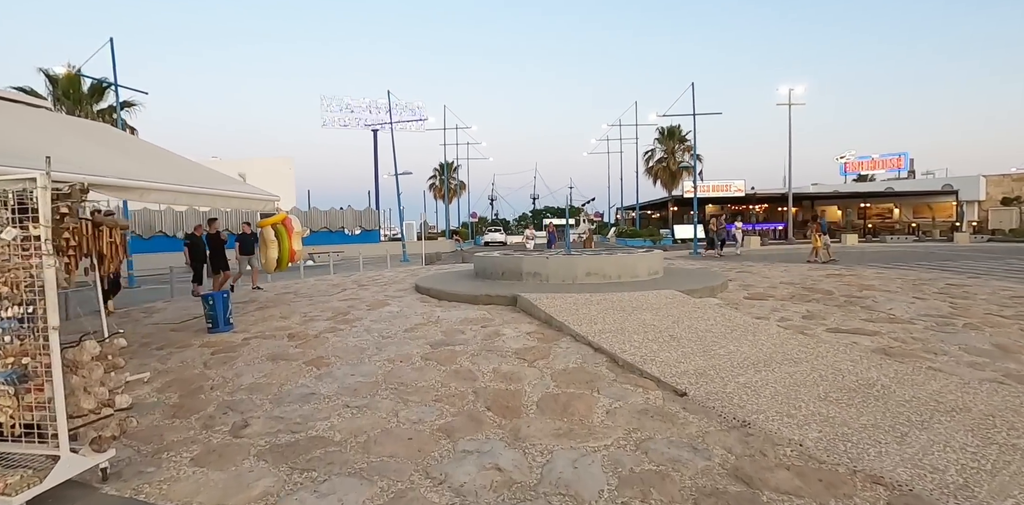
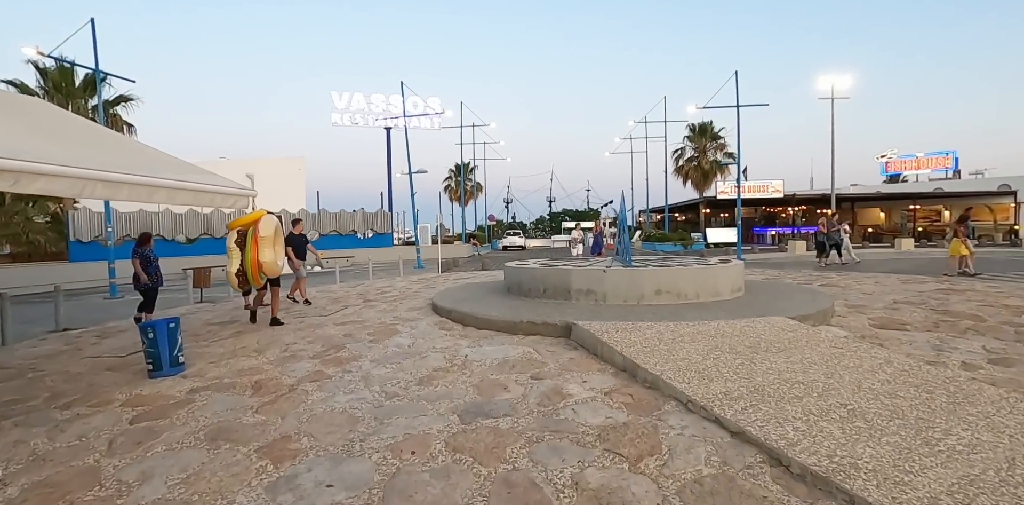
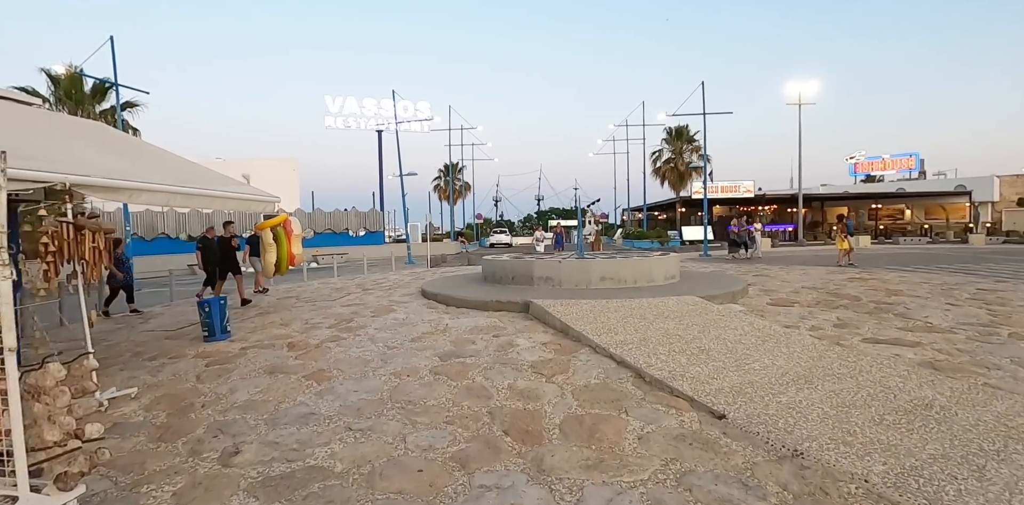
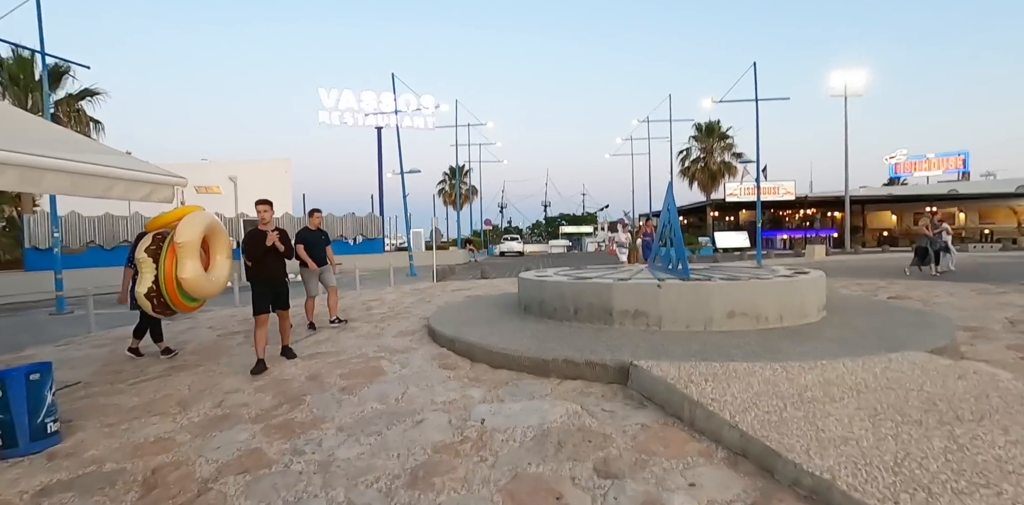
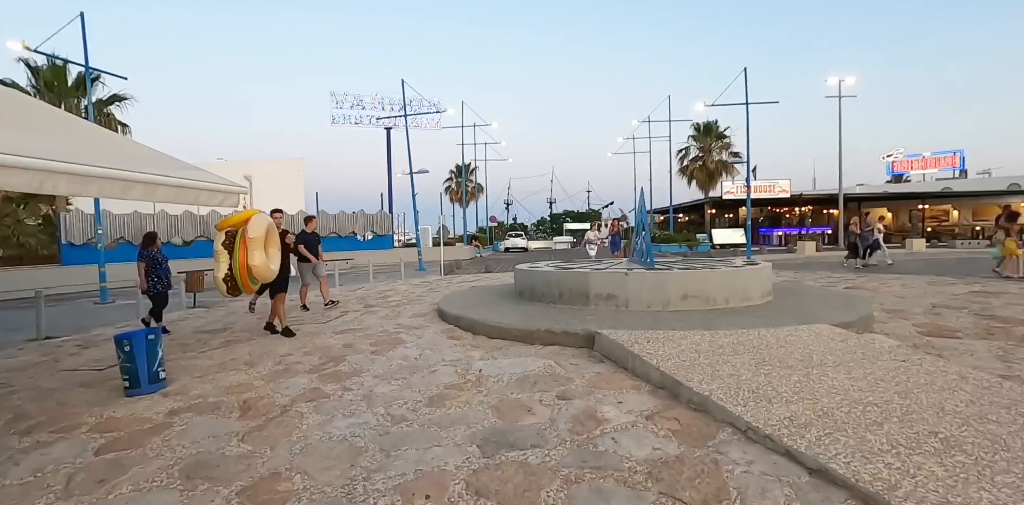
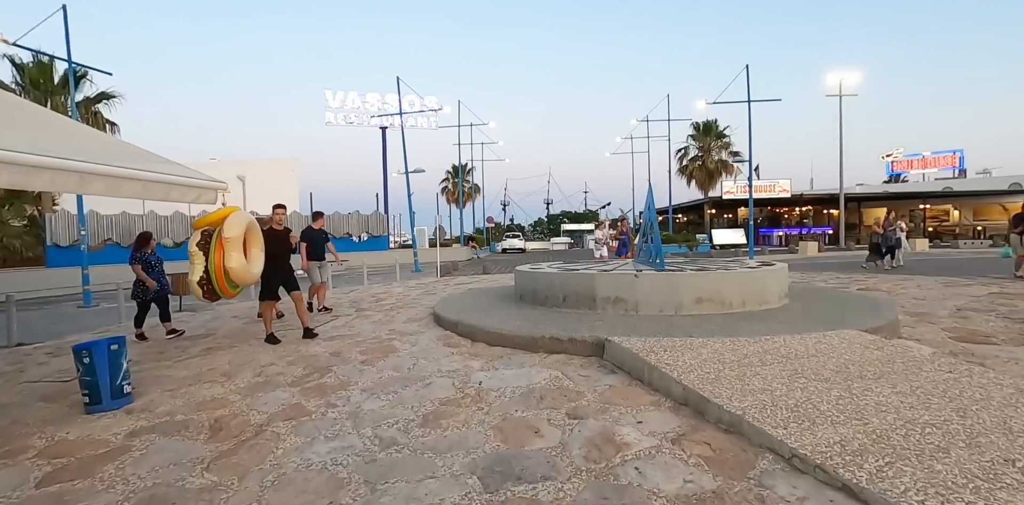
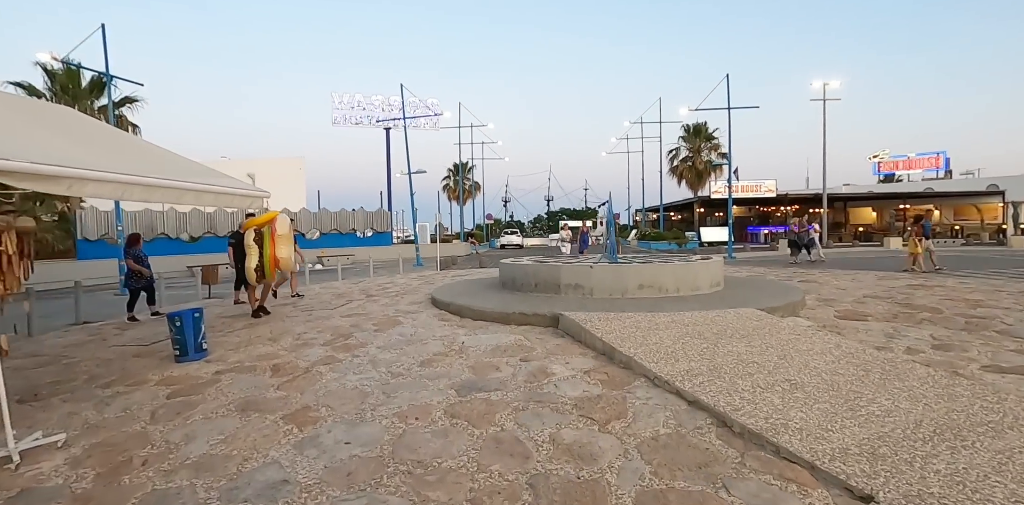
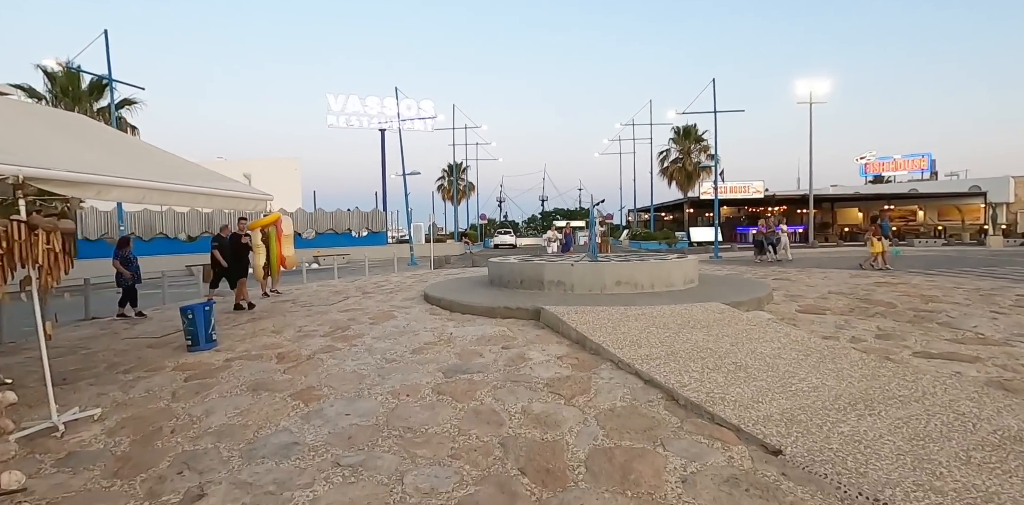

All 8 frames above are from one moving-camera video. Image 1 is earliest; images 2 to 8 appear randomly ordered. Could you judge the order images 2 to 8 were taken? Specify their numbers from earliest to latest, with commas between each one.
3, 8, 7, 2, 5, 6, 4
